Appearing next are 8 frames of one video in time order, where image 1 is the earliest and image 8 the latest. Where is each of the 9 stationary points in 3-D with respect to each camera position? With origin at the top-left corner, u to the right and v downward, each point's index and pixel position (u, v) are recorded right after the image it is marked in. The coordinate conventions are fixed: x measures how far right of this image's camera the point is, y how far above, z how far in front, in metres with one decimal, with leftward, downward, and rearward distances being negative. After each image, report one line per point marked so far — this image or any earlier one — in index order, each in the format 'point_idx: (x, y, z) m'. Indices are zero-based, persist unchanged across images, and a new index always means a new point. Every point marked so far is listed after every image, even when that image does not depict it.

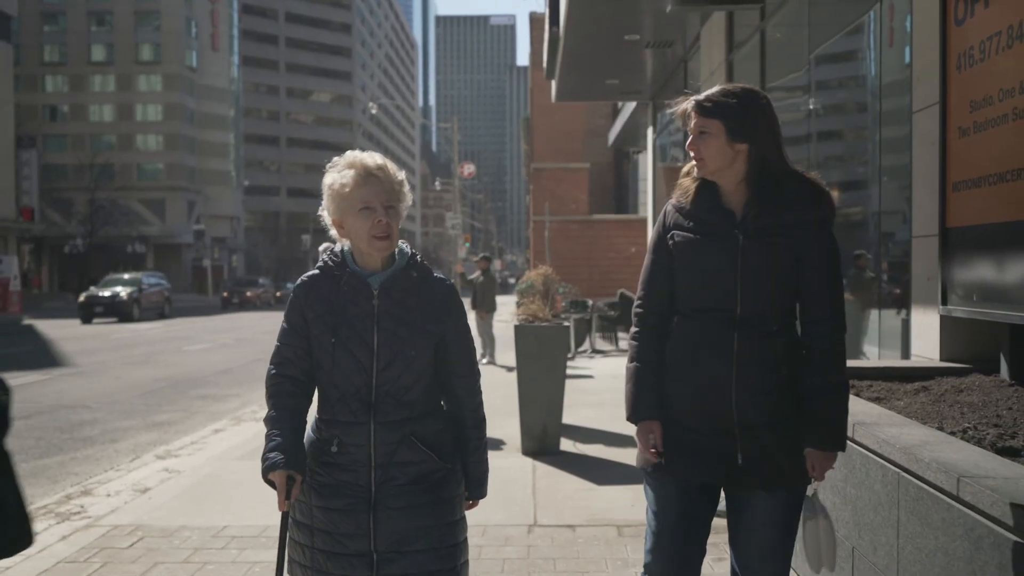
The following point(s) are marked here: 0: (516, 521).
0: (0.0, -1.3, +5.6) m
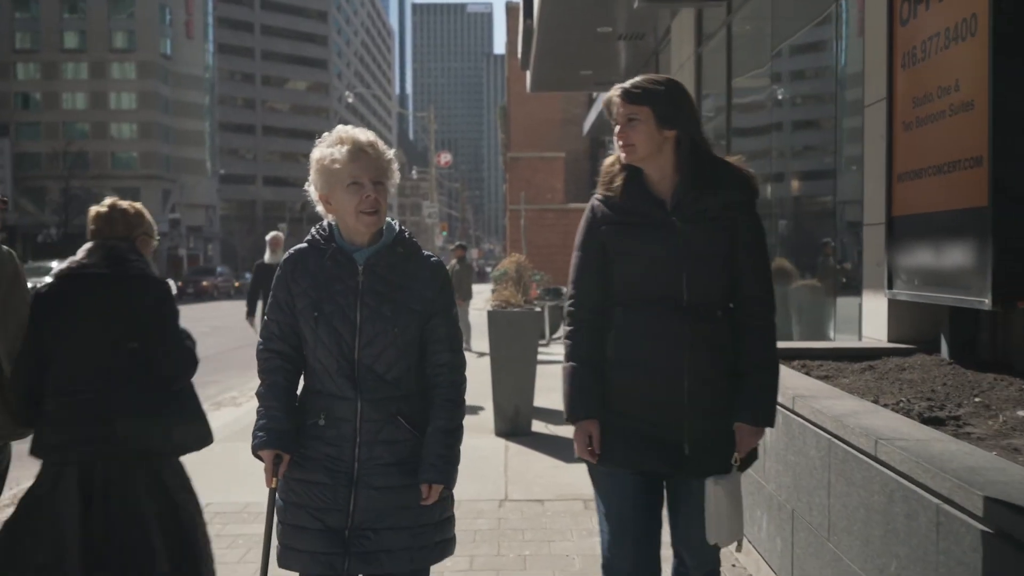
0: (-0.1, -1.3, +5.8) m
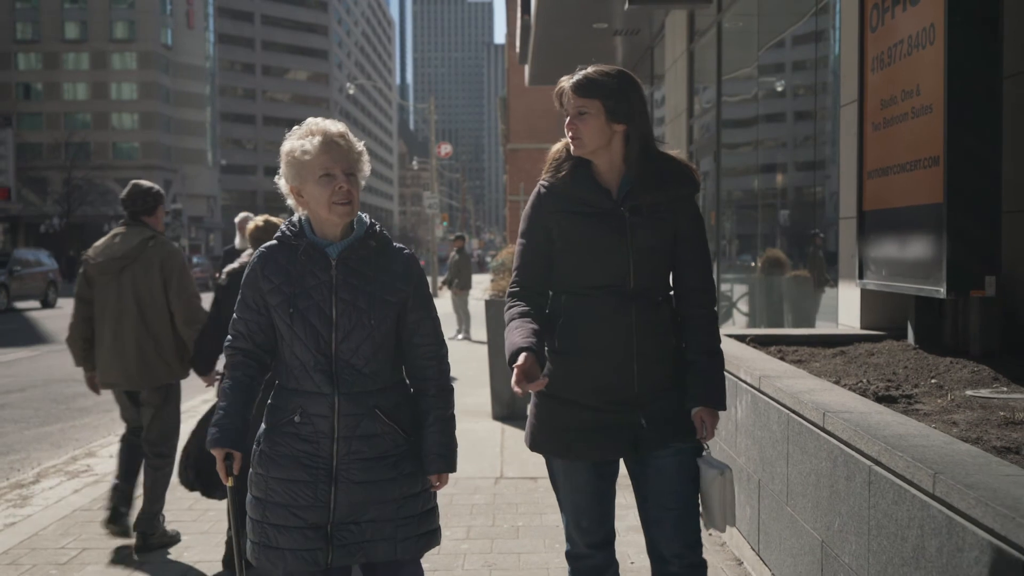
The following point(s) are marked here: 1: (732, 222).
0: (-0.2, -1.2, +6.2) m
1: (+2.5, +0.8, +10.8) m
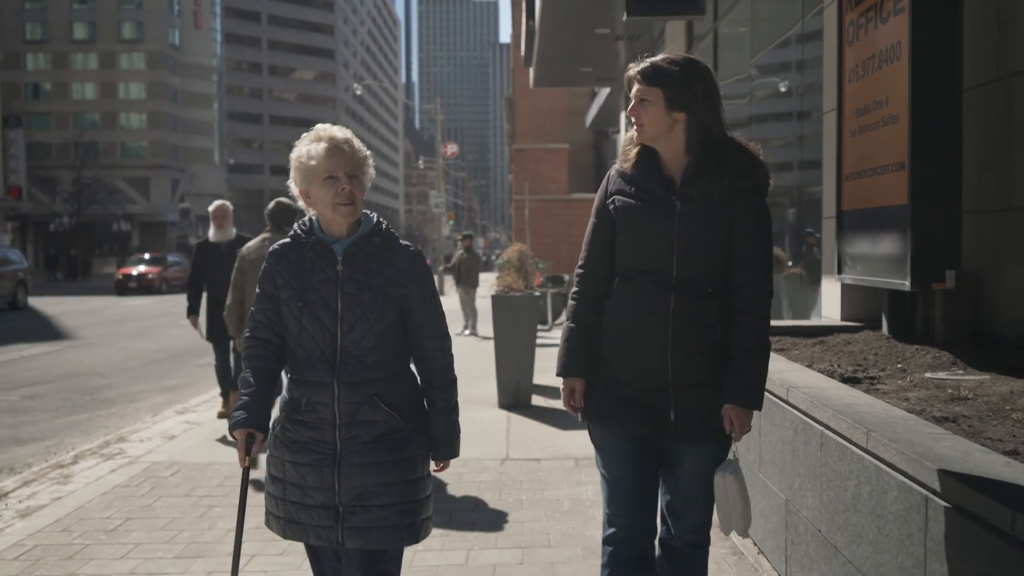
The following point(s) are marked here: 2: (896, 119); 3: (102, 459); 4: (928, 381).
0: (-0.1, -1.2, +6.7) m
1: (+2.5, +0.8, +11.2) m
2: (+2.0, +0.9, +5.2) m
3: (-3.0, -1.2, +7.0) m
4: (+1.8, -0.4, +4.3) m
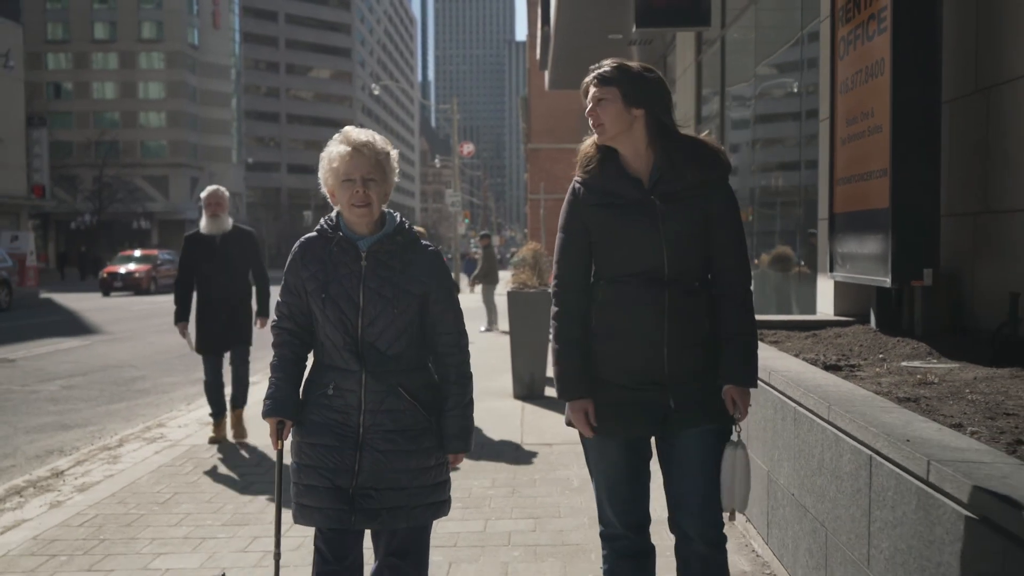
0: (0.0, -1.1, +7.1) m
1: (+2.7, +0.8, +11.7) m
2: (+2.1, +0.9, +5.6) m
3: (-2.8, -1.2, +7.5) m
4: (+1.9, -0.4, +4.7) m
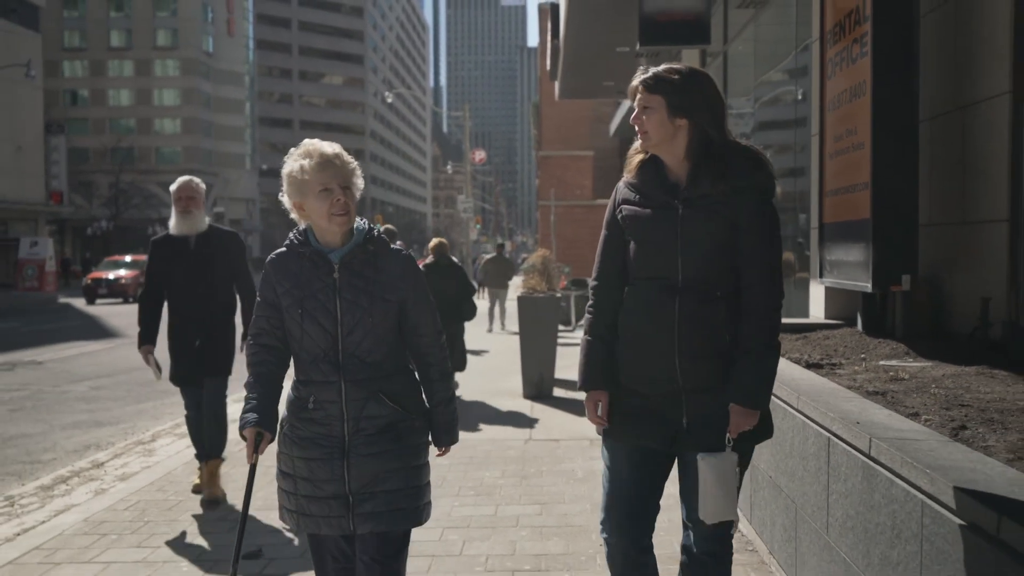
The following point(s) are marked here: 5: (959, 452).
0: (0.0, -1.2, +7.6) m
1: (+2.8, +0.8, +12.1) m
2: (+2.2, +0.9, +6.0) m
3: (-2.8, -1.2, +8.0) m
4: (+2.0, -0.4, +5.2) m
5: (+1.2, -0.5, +2.7) m
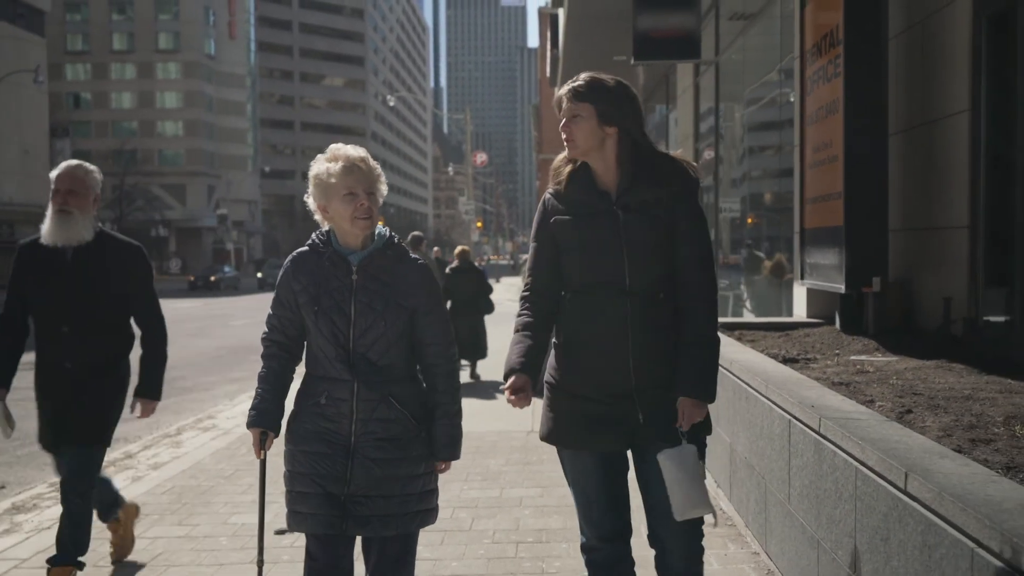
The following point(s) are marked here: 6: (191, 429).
0: (+0.1, -1.2, +8.1) m
1: (+2.8, +0.8, +12.6) m
2: (+2.2, +0.9, +6.5) m
3: (-2.7, -1.3, +8.5) m
4: (+2.0, -0.4, +5.7) m
5: (+1.3, -0.5, +3.2) m
6: (-2.9, -1.3, +8.6) m
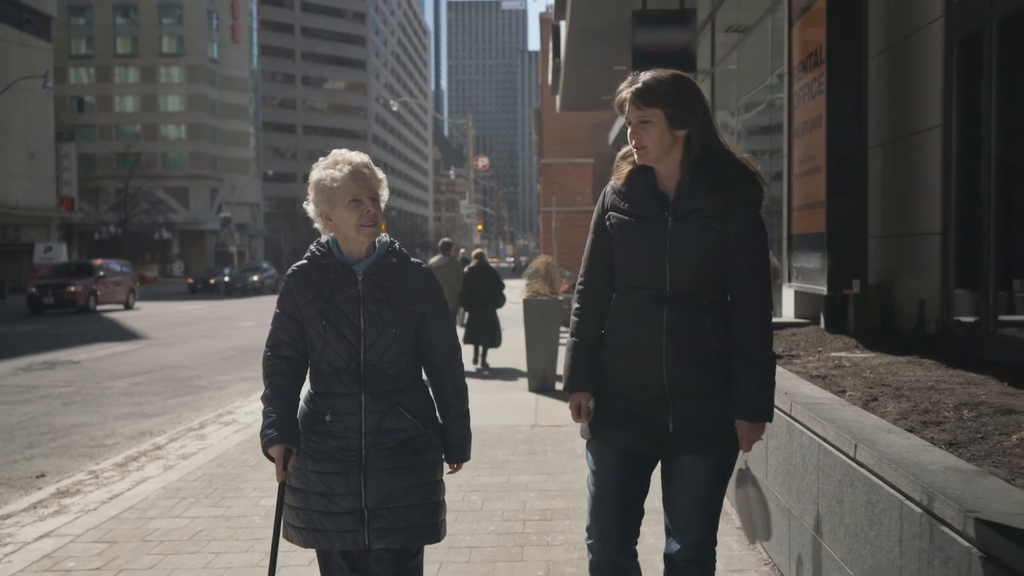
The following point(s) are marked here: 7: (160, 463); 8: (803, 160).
0: (+0.1, -1.2, +8.6) m
1: (+2.9, +0.7, +13.1) m
2: (+2.2, +0.9, +7.0) m
3: (-2.7, -1.3, +9.0) m
4: (+2.0, -0.4, +6.2) m
5: (+1.3, -0.5, +3.7) m
6: (-2.8, -1.3, +9.1) m
7: (-2.6, -1.3, +7.2) m
8: (+2.3, +1.0, +7.6) m
